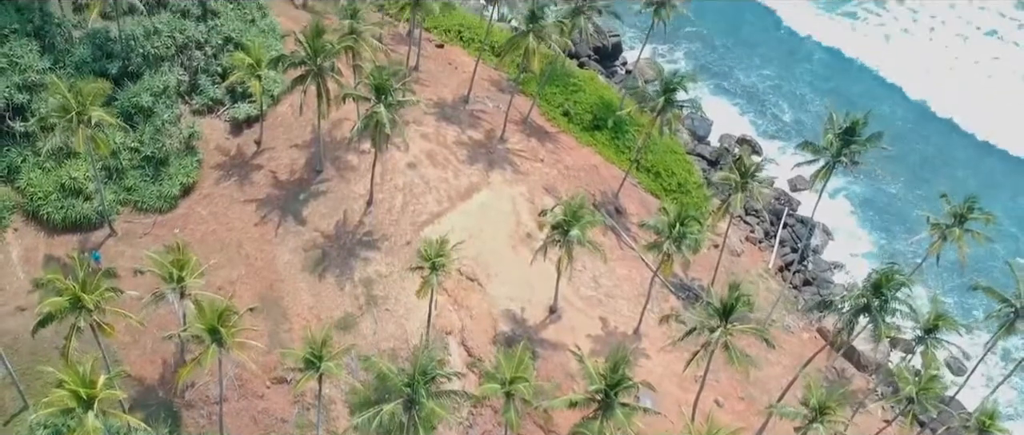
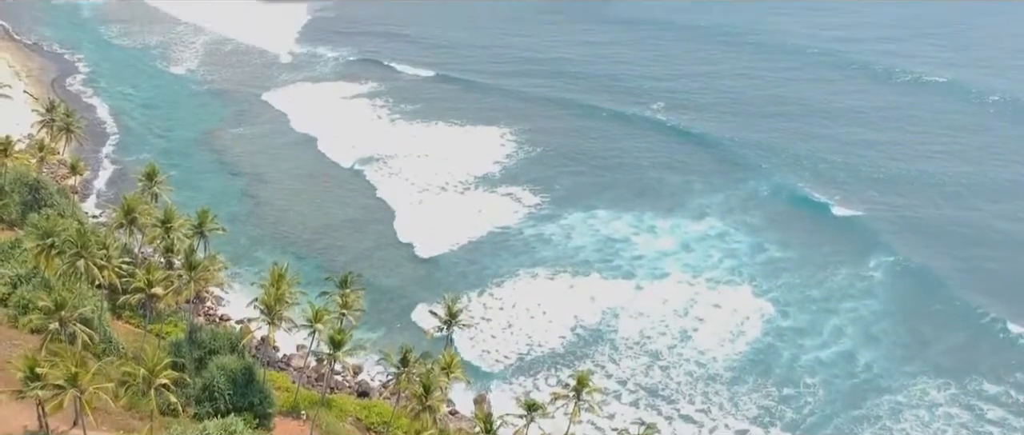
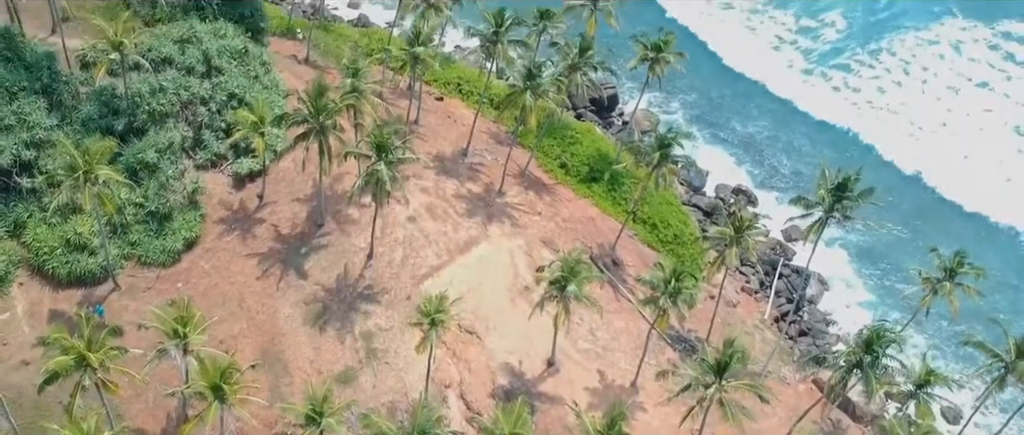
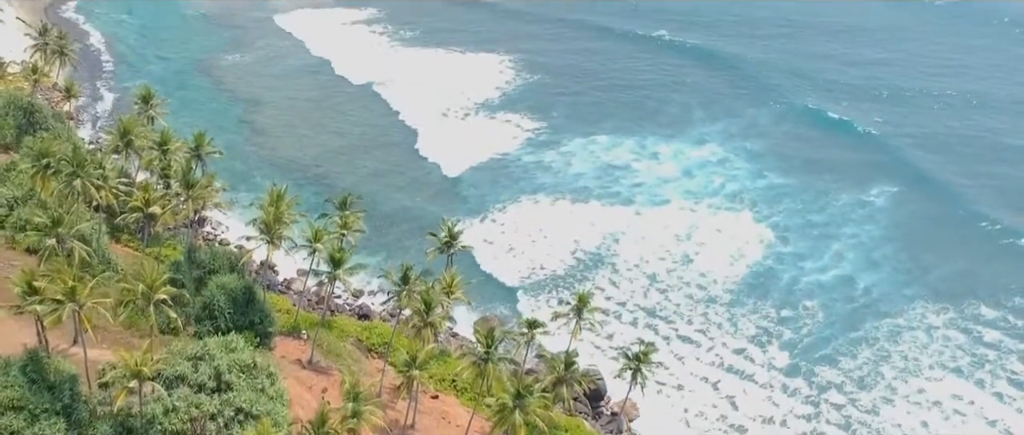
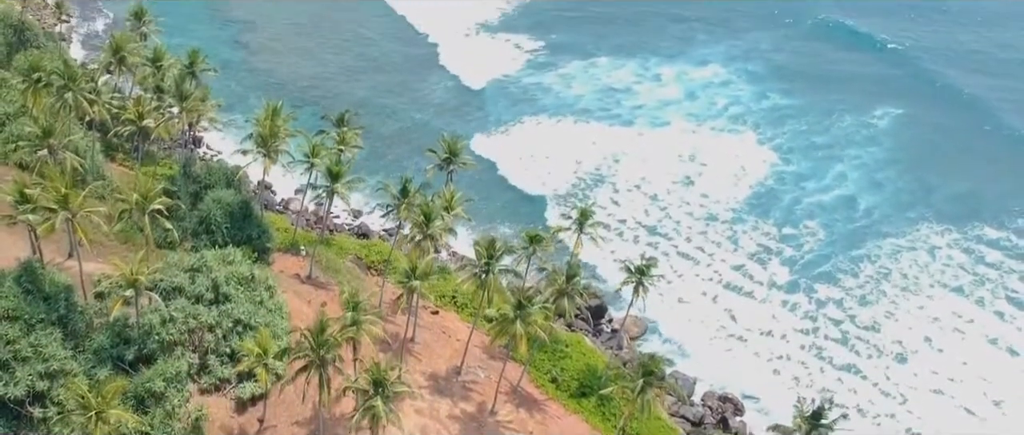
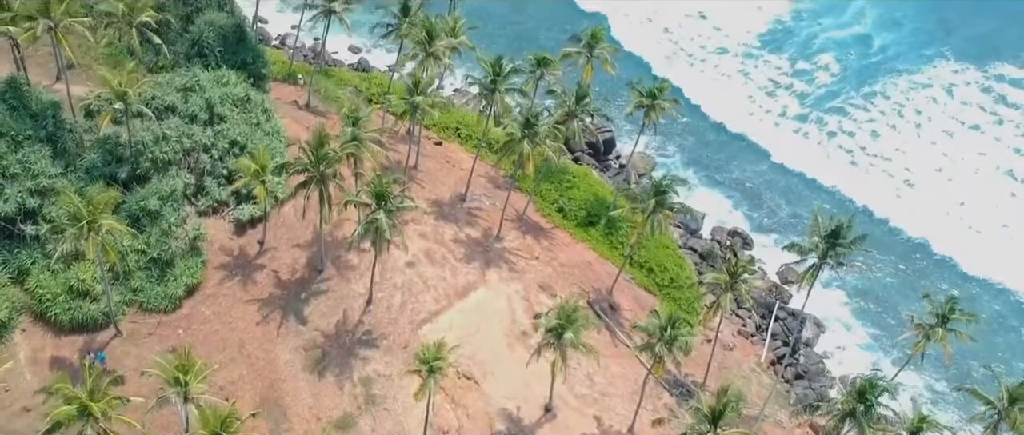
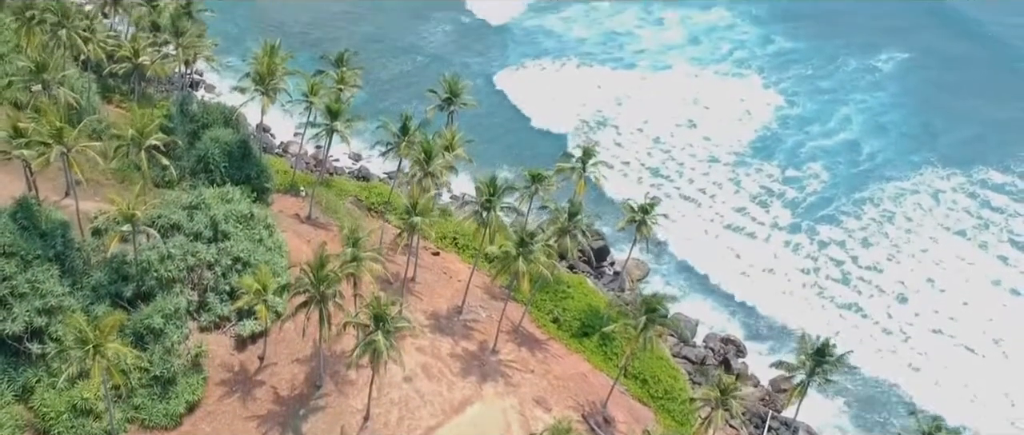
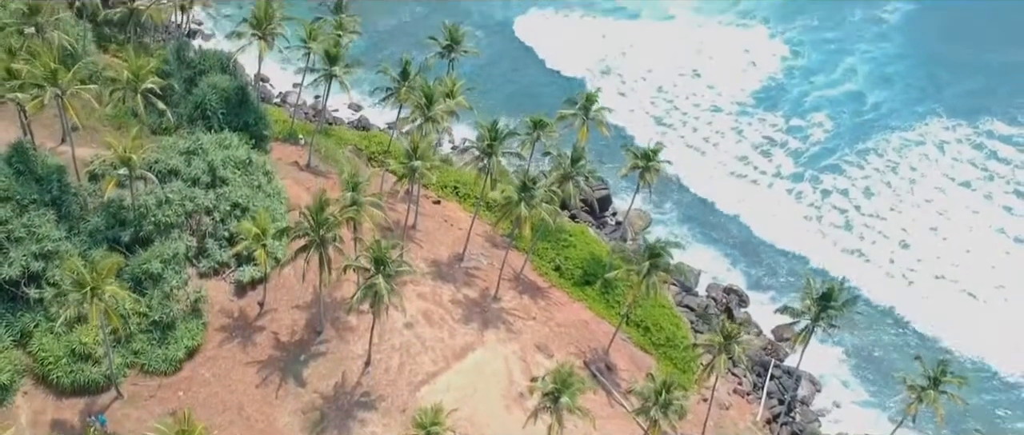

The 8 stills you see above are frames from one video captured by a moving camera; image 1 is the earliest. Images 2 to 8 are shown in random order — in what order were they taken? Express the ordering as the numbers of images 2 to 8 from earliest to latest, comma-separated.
3, 6, 8, 7, 5, 4, 2
